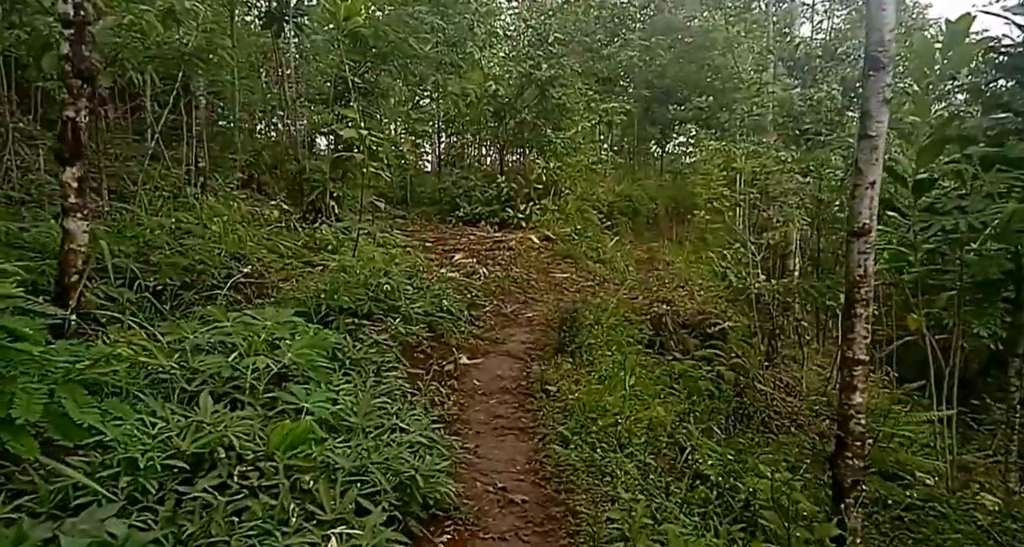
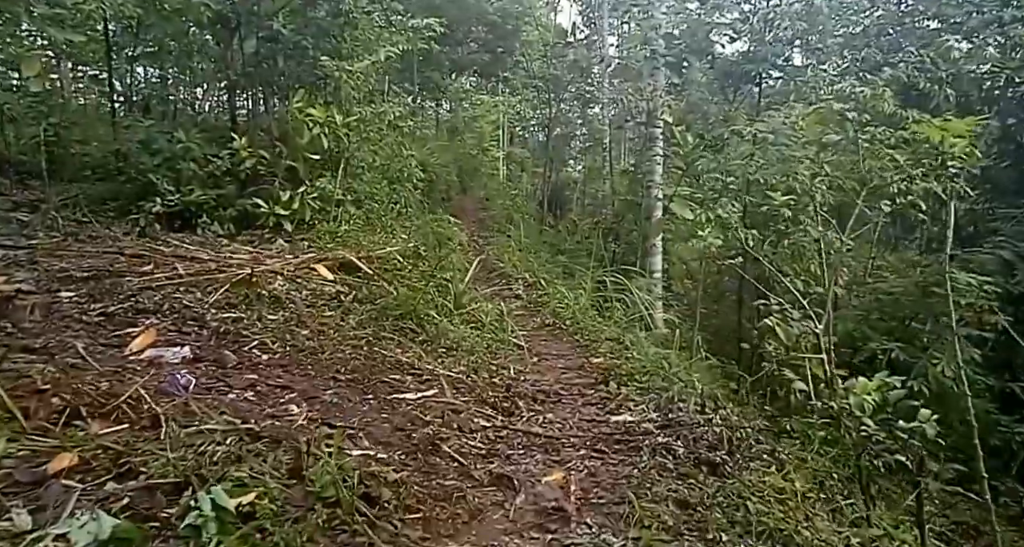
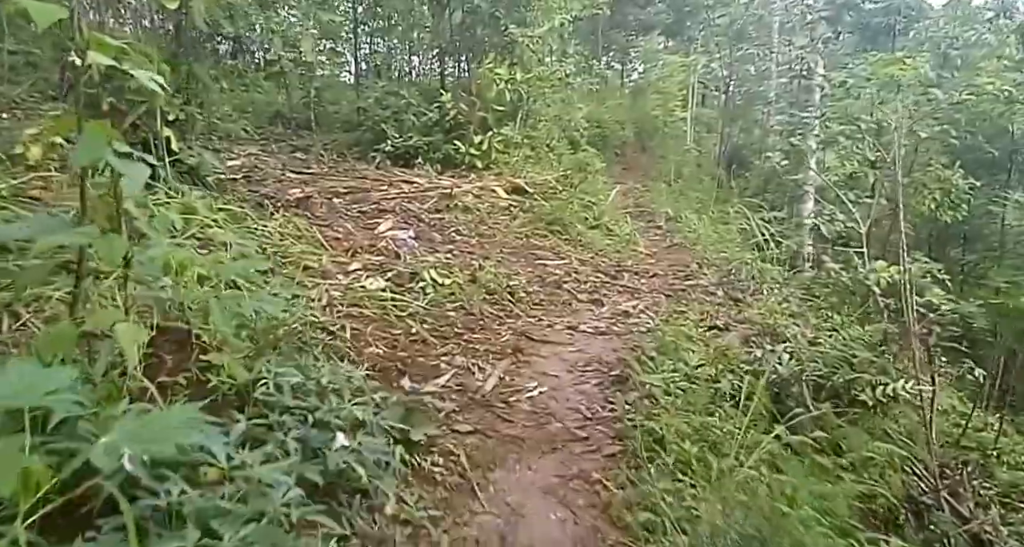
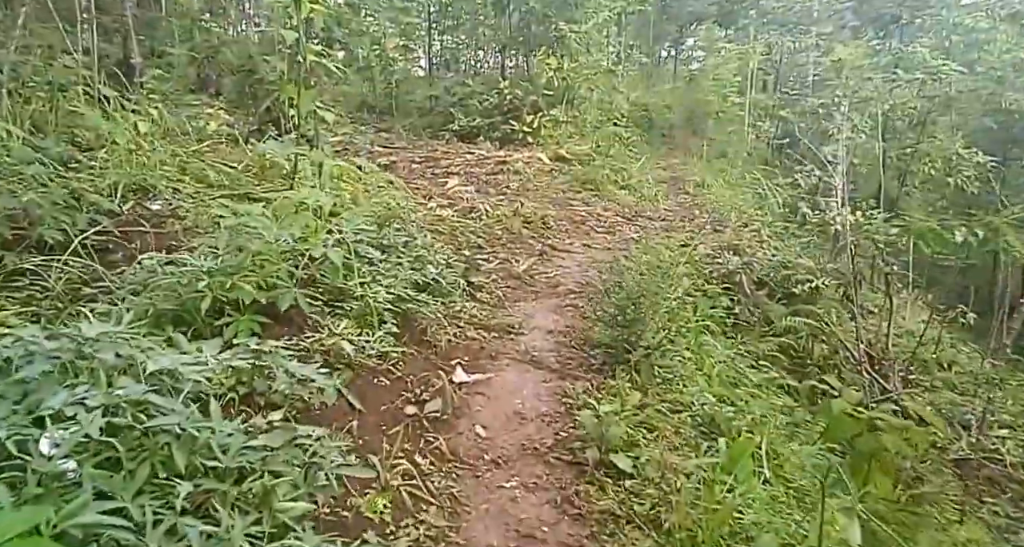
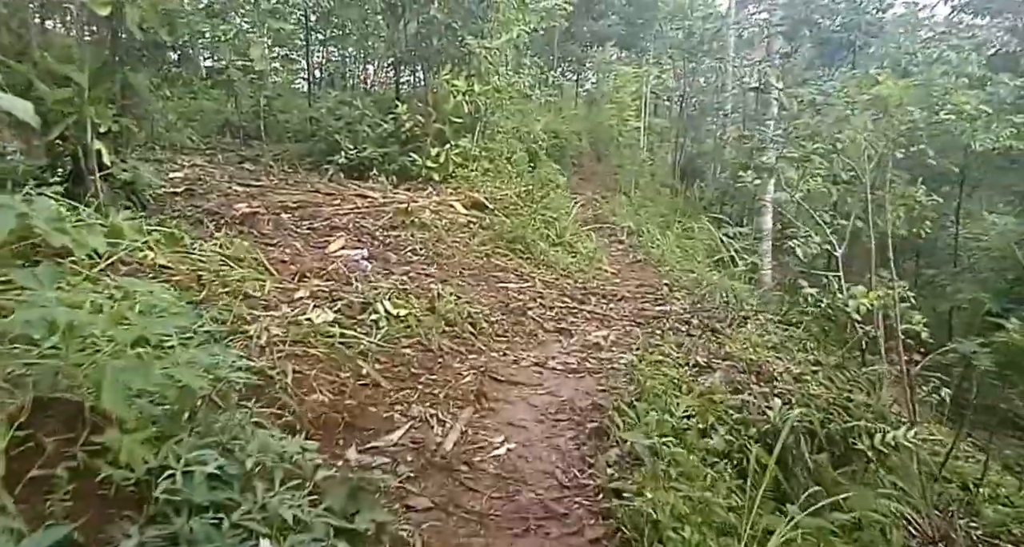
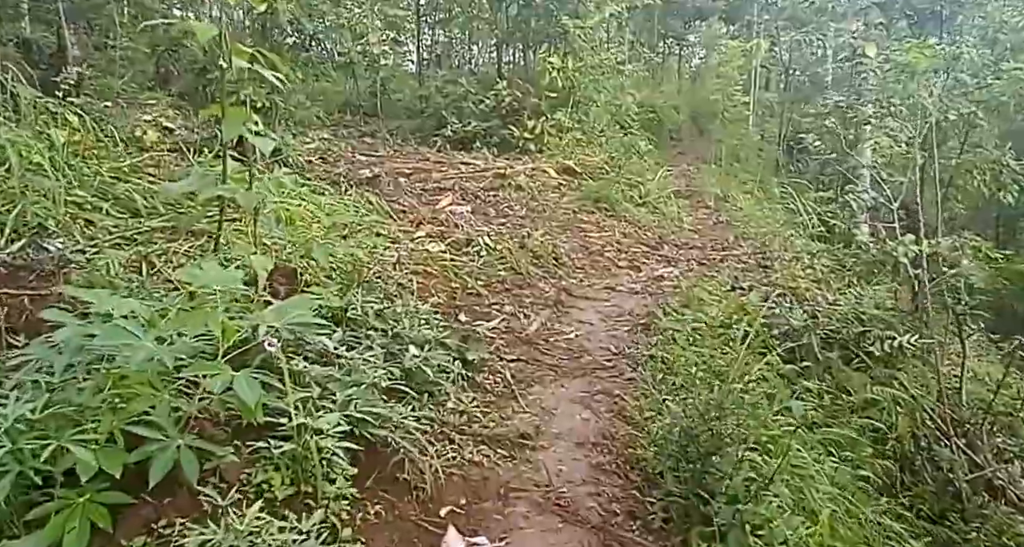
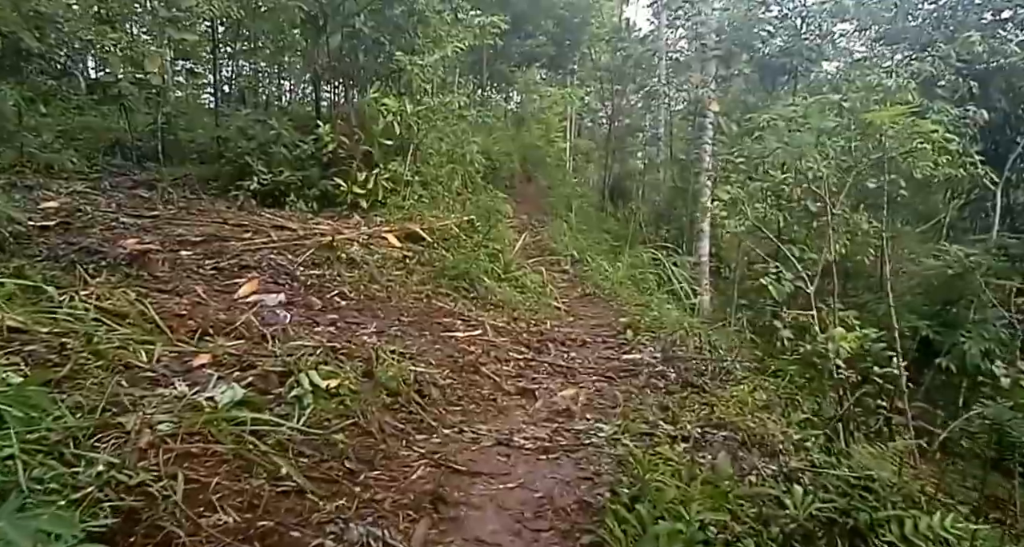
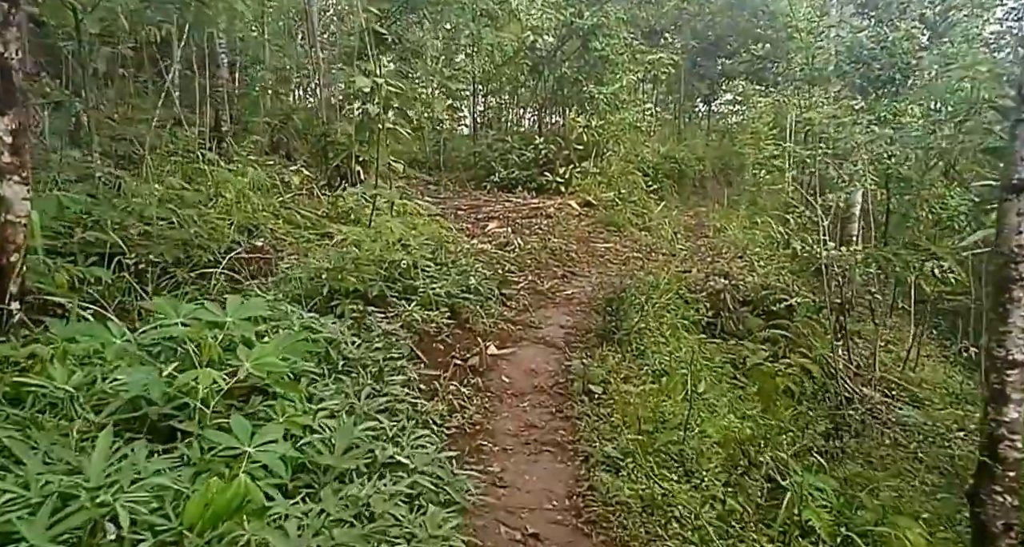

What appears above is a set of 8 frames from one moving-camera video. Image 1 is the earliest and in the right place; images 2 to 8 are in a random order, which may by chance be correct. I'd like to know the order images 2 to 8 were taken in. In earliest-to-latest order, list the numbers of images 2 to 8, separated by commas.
8, 4, 6, 3, 5, 7, 2
